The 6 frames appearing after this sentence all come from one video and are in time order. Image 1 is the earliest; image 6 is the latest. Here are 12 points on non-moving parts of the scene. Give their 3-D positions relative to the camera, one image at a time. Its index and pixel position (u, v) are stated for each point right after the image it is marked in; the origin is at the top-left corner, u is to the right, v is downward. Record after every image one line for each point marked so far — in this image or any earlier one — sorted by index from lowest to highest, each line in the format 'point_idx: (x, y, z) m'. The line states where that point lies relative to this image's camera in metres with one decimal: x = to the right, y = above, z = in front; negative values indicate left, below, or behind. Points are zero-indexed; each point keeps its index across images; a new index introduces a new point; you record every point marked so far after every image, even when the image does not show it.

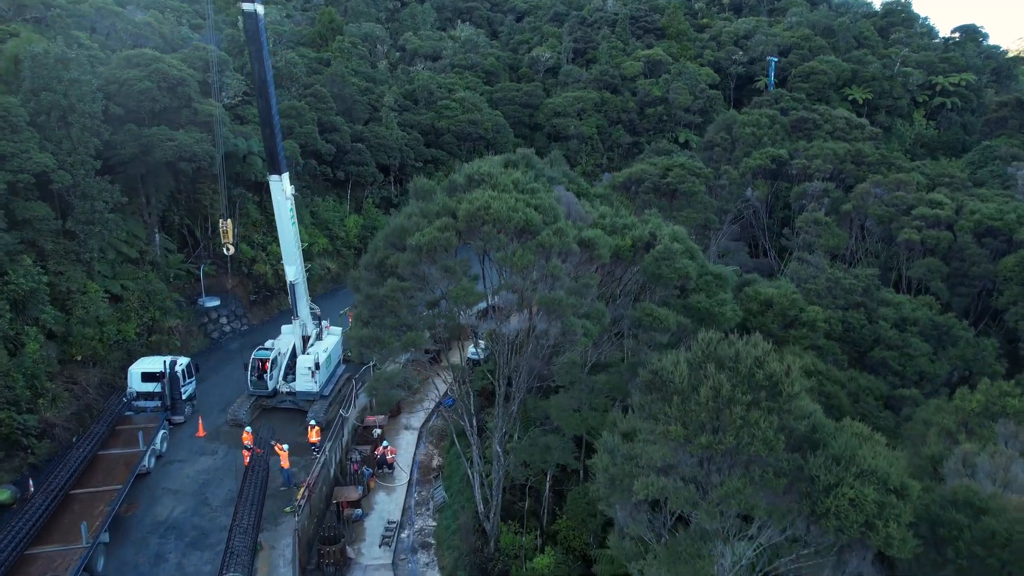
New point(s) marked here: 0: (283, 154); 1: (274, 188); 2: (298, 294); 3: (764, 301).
0: (-5.5, +3.2, +15.8) m
1: (-5.8, +2.4, +16.1) m
2: (-5.7, -0.2, +17.7) m
3: (+5.7, -0.3, +15.0) m
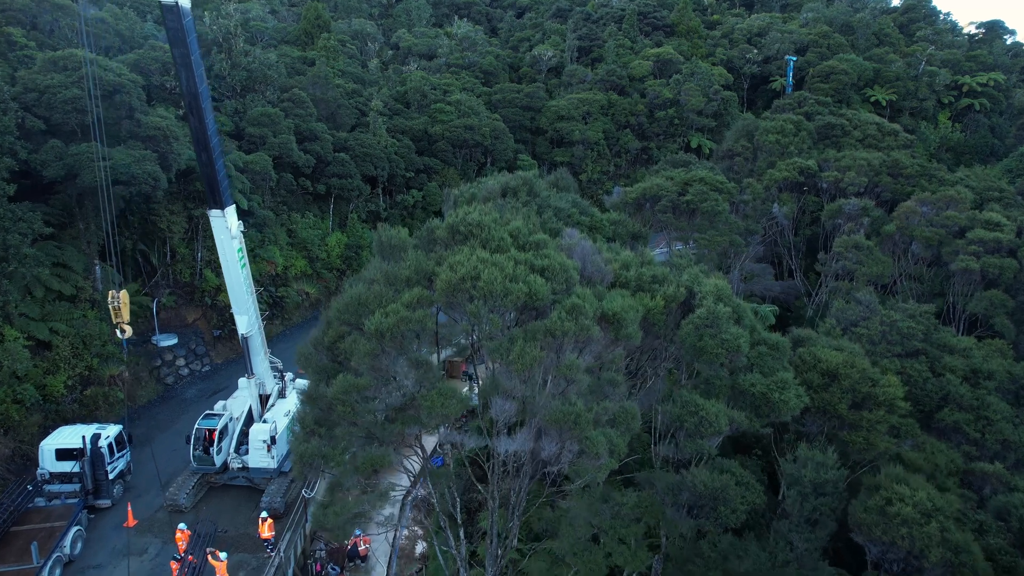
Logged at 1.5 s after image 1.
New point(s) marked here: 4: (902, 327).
0: (-5.5, +2.0, +12.7) m
1: (-5.8, +1.2, +13.0) m
2: (-5.8, -1.3, +14.7) m
3: (+5.7, -1.5, +11.9) m
4: (+10.1, -1.0, +17.2) m
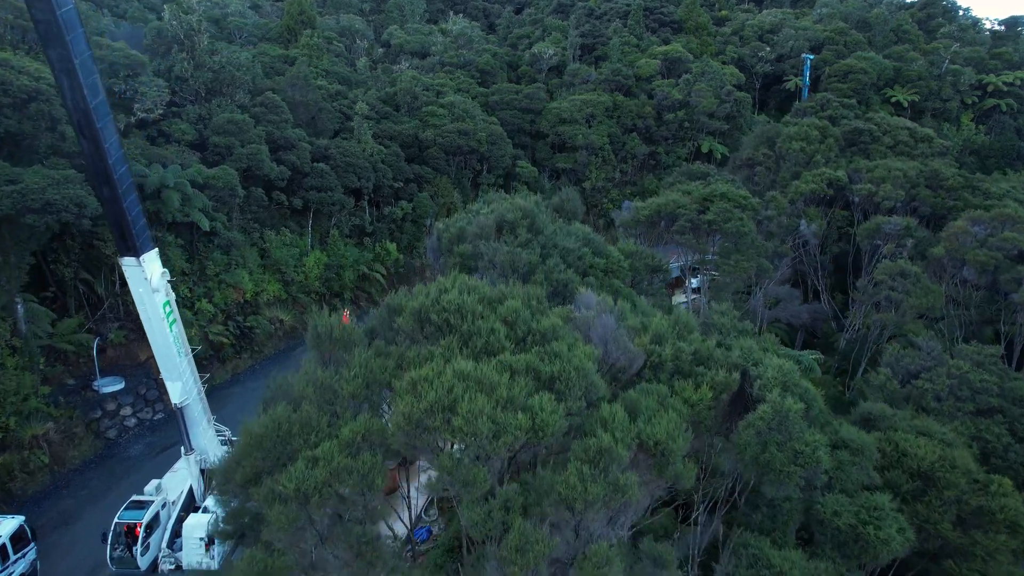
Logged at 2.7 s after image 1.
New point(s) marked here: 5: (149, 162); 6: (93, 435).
0: (-5.5, +1.0, +9.9) m
1: (-5.9, +0.2, +10.2) m
2: (-5.8, -2.4, +11.9) m
3: (+5.6, -2.5, +9.1) m
4: (+10.1, -2.0, +14.4) m
5: (-10.9, +3.8, +19.9) m
6: (-10.6, -3.7, +16.8) m
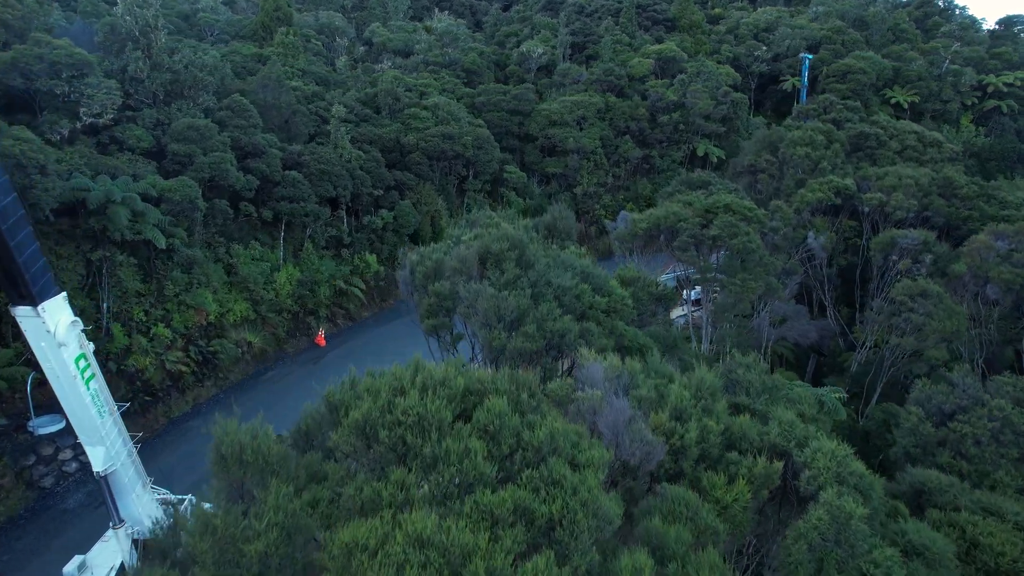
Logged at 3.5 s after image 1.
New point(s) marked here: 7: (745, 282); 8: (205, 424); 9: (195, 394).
0: (-5.7, +0.3, +8.0) m
1: (-6.0, -0.5, +8.3) m
2: (-6.0, -3.0, +10.1) m
3: (+5.5, -3.2, +7.5) m
4: (+9.8, -2.6, +12.8) m
5: (-11.3, +3.1, +17.9) m
6: (-10.9, -4.4, +14.9) m
7: (+6.6, +0.2, +18.9) m
8: (-8.8, -3.9, +19.1) m
9: (-9.5, -3.2, +19.9) m
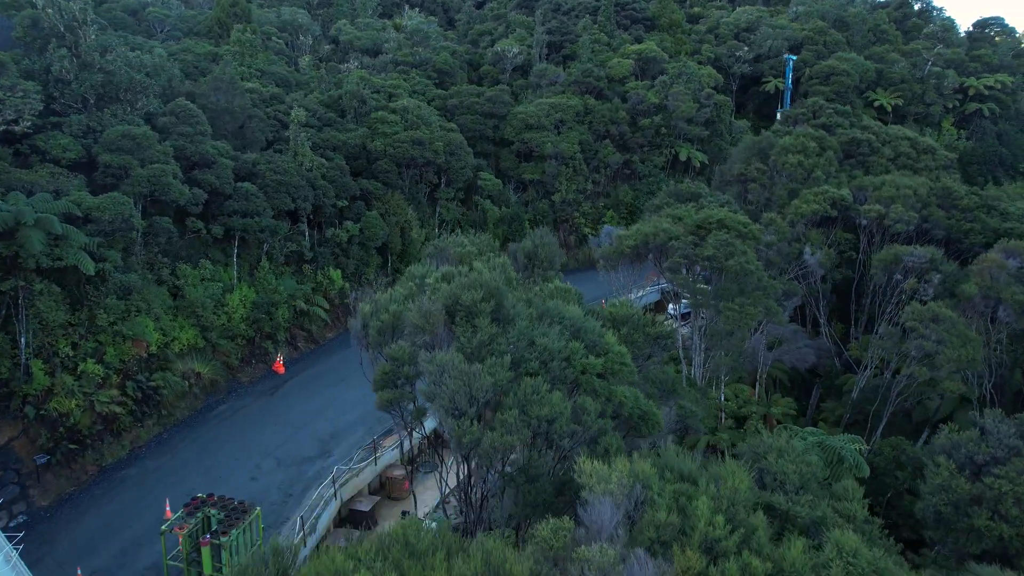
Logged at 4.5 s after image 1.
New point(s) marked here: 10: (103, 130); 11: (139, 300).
0: (-6.0, -0.5, +6.0) m
1: (-6.3, -1.3, +6.3) m
2: (-6.3, -3.8, +8.0) m
3: (+5.3, -3.9, +5.8) m
4: (+9.4, -3.3, +11.3) m
5: (-11.9, +2.3, +15.7) m
6: (-11.4, -5.2, +12.6) m
7: (+6.0, -0.5, +17.3) m
8: (-9.4, -4.7, +16.9) m
9: (-10.2, -4.0, +17.7) m
10: (-11.6, +4.5, +18.7) m
11: (-10.4, -0.3, +18.4) m
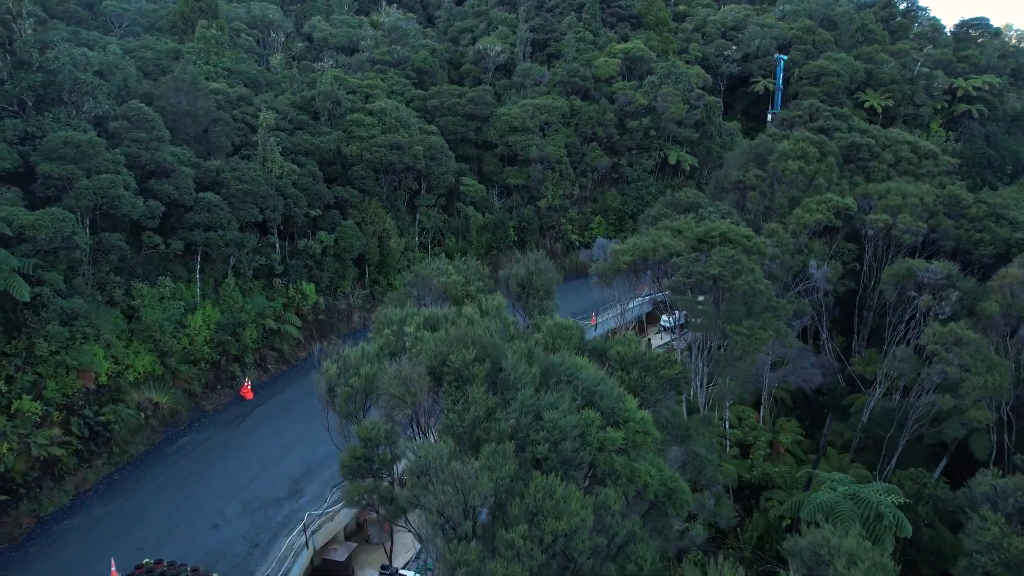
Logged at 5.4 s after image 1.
0: (-5.9, -1.1, +4.3) m
1: (-6.2, -1.9, +4.6) m
2: (-6.3, -4.4, +6.3) m
3: (+5.4, -4.4, +4.5) m
4: (+9.4, -3.8, +10.1) m
5: (-12.1, +1.7, +13.8) m
6: (-11.5, -5.8, +10.8) m
7: (+5.8, -1.0, +15.9) m
8: (-9.7, -5.3, +15.1) m
9: (-10.4, -4.6, +15.9) m
10: (-11.9, +3.8, +16.9) m
11: (-10.7, -0.9, +16.6) m
